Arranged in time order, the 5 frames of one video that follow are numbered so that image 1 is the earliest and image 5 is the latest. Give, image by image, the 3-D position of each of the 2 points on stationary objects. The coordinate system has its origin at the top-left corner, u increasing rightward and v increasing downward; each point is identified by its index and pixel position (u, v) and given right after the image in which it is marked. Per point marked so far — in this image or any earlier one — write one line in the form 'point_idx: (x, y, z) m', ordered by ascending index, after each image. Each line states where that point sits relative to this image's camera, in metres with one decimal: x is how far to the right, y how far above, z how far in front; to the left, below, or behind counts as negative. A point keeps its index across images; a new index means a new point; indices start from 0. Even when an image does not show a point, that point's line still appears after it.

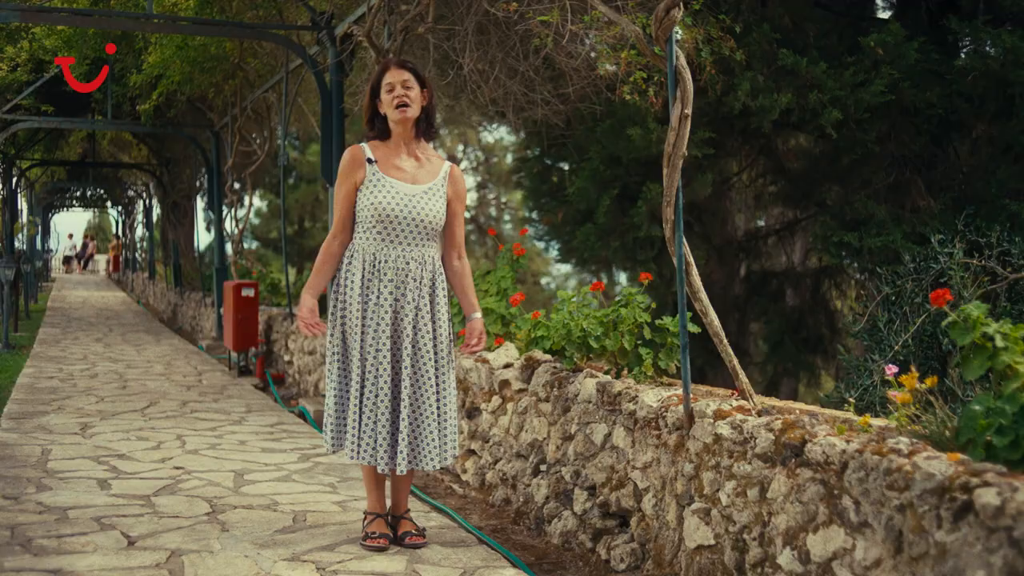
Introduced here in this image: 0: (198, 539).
0: (-1.0, -0.8, +3.9) m
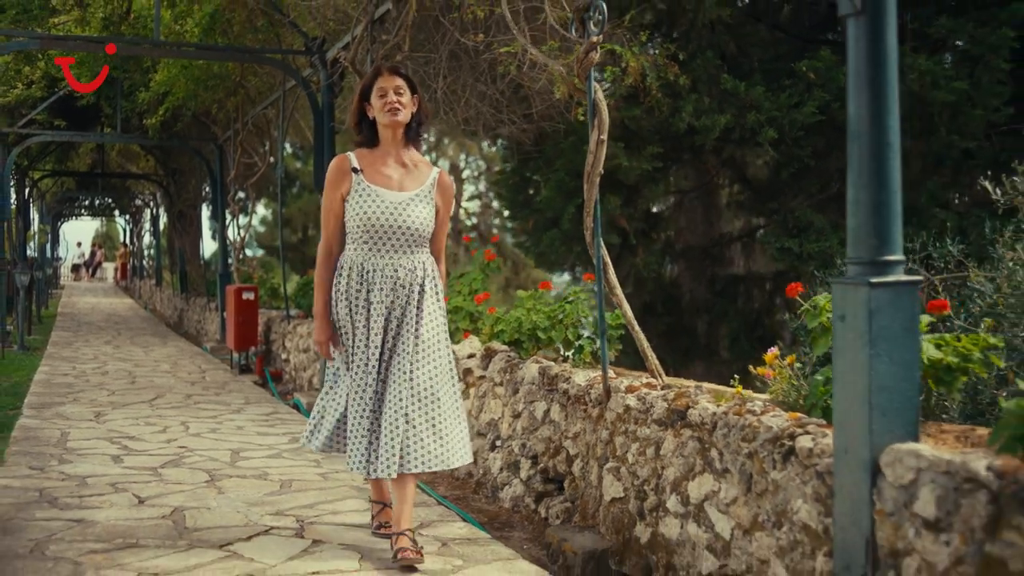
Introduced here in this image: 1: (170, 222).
0: (-1.2, -0.8, +4.6) m
1: (-5.7, +1.1, +19.8) m
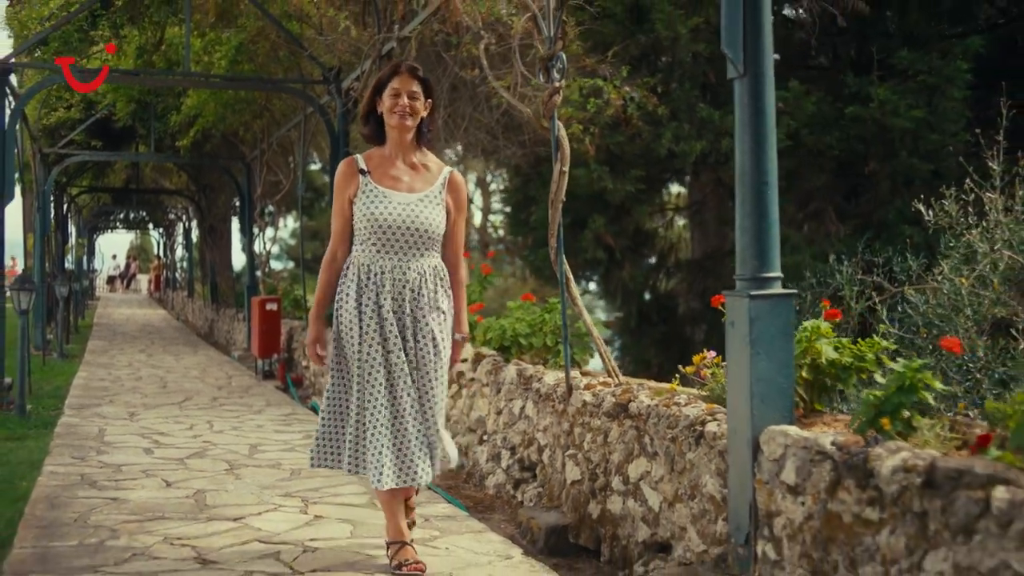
0: (-1.3, -0.9, +5.3) m
1: (-5.4, +0.9, +20.7) m
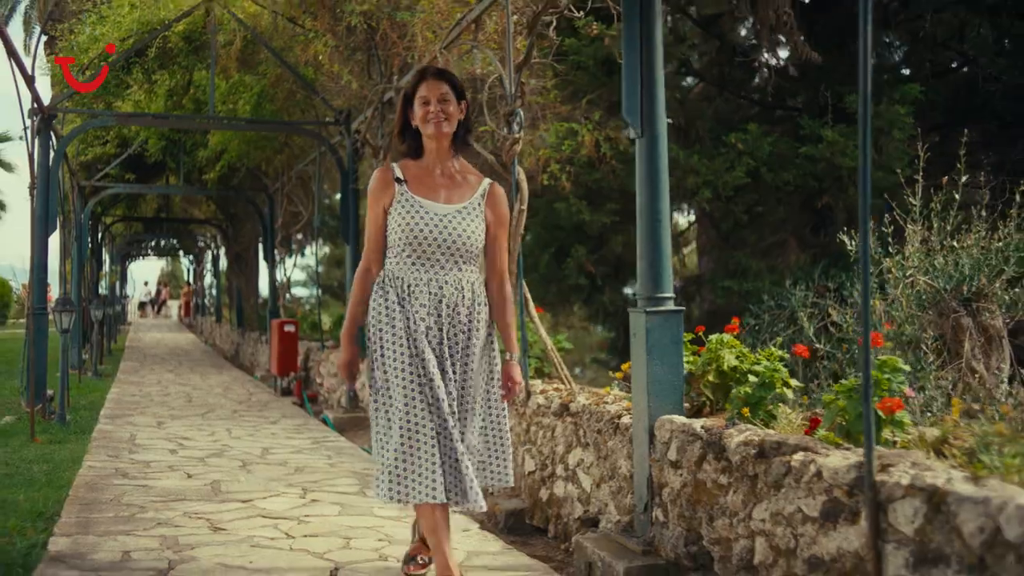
0: (-1.5, -1.0, +6.2) m
1: (-5.1, +0.4, +21.7) m
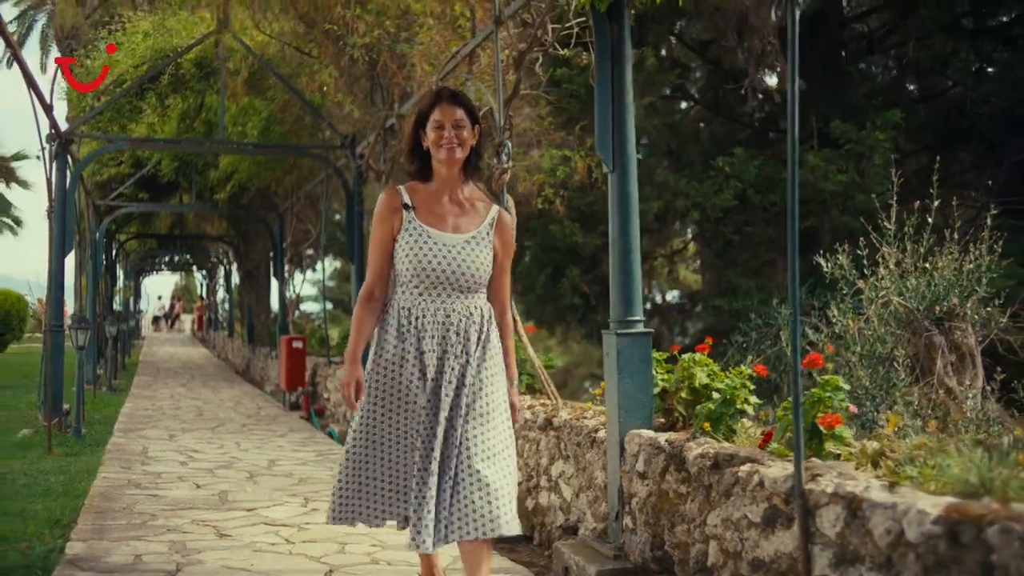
0: (-1.5, -1.1, +6.5) m
1: (-5.0, +0.2, +22.1) m
